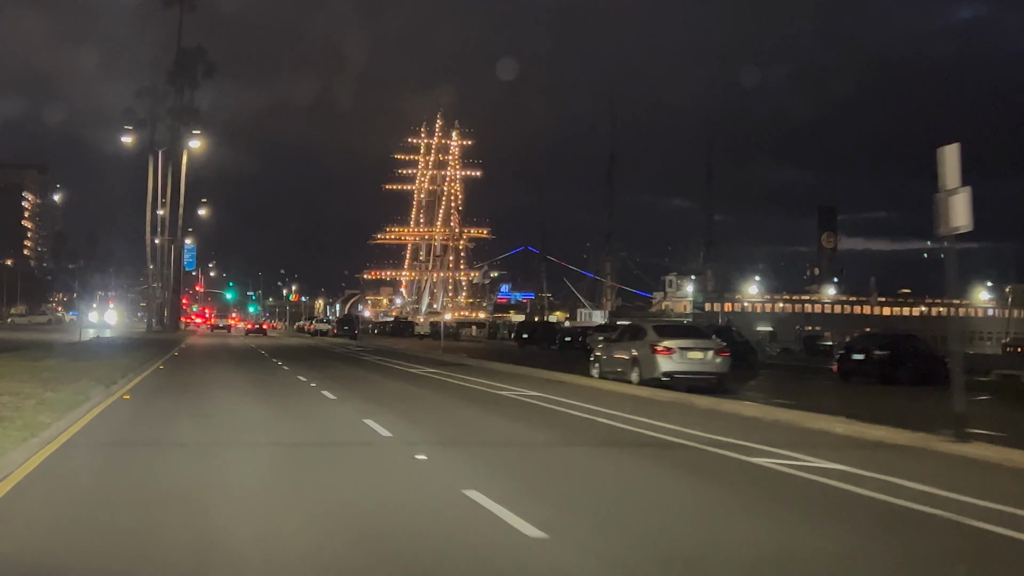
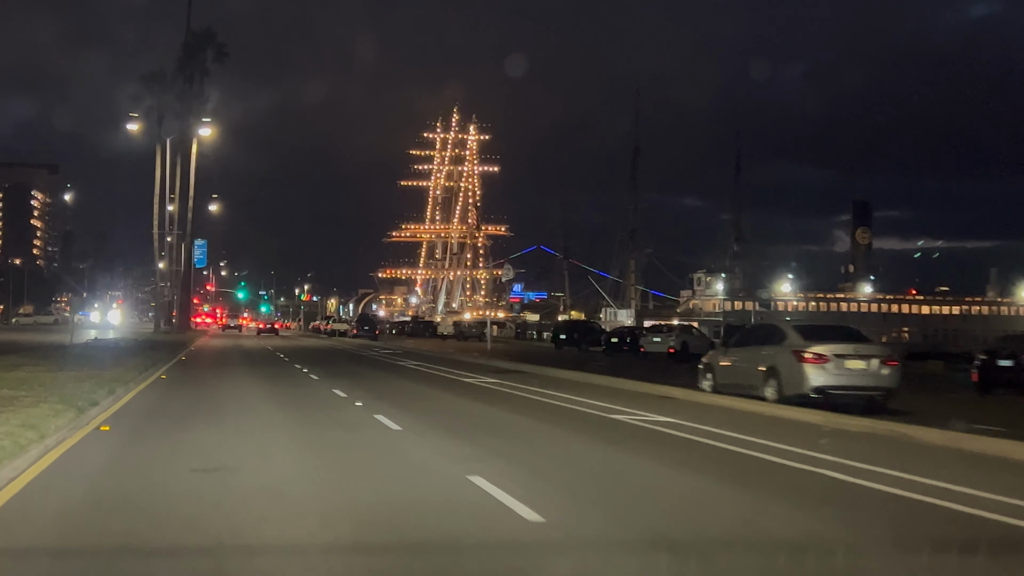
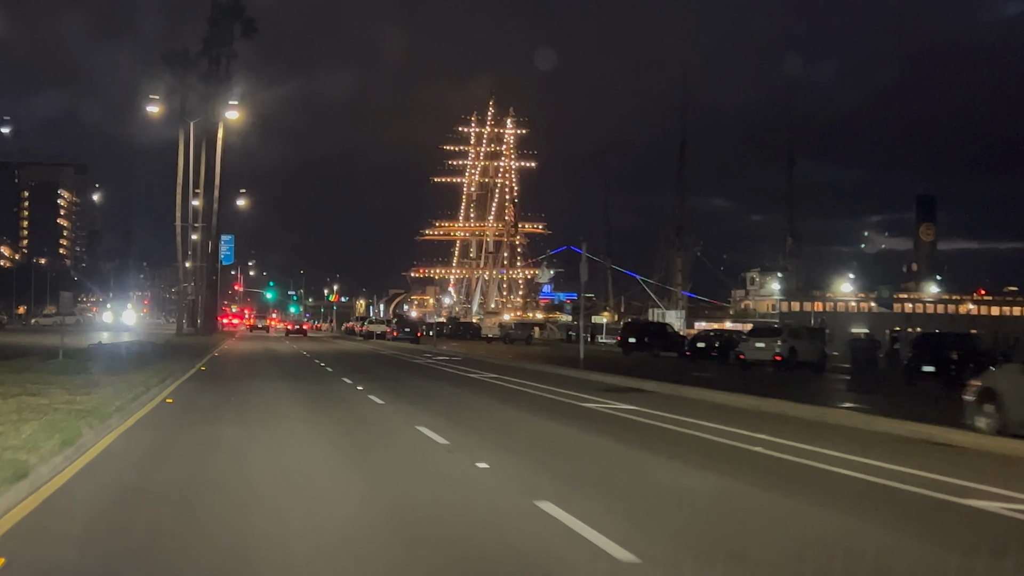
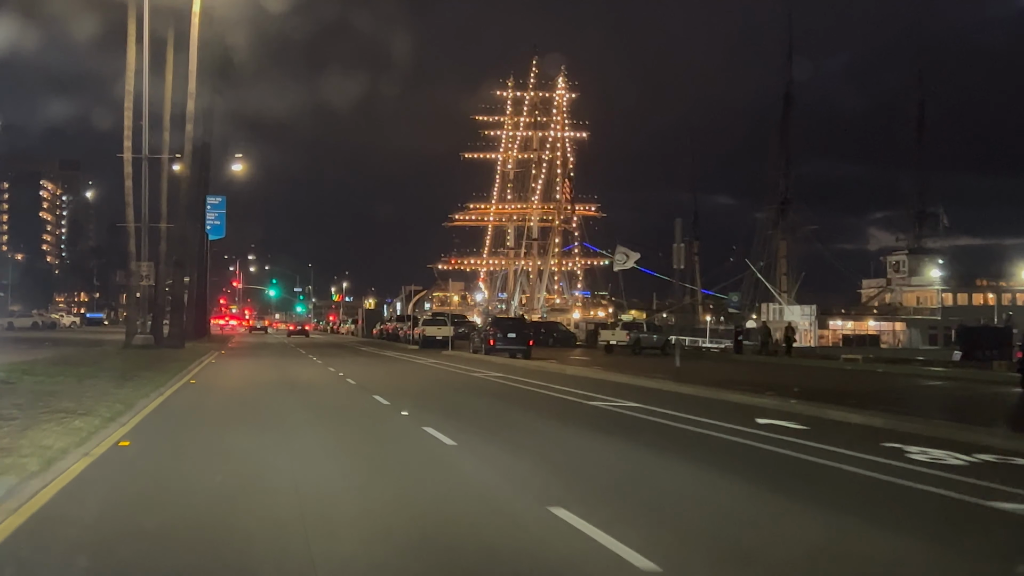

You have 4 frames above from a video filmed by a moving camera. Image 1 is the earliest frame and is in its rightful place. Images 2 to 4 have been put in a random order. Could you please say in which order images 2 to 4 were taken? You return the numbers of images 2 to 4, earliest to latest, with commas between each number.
2, 3, 4
